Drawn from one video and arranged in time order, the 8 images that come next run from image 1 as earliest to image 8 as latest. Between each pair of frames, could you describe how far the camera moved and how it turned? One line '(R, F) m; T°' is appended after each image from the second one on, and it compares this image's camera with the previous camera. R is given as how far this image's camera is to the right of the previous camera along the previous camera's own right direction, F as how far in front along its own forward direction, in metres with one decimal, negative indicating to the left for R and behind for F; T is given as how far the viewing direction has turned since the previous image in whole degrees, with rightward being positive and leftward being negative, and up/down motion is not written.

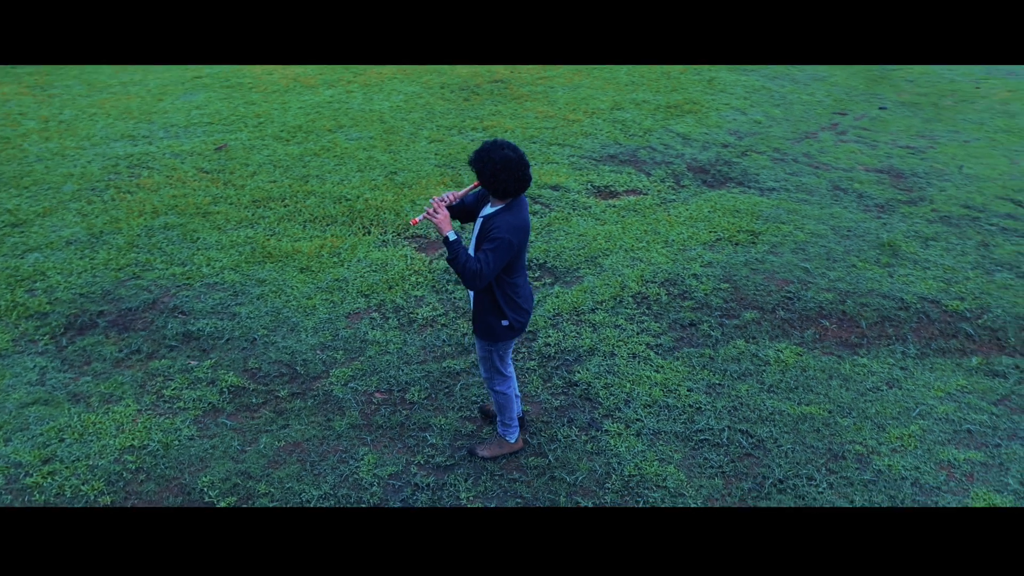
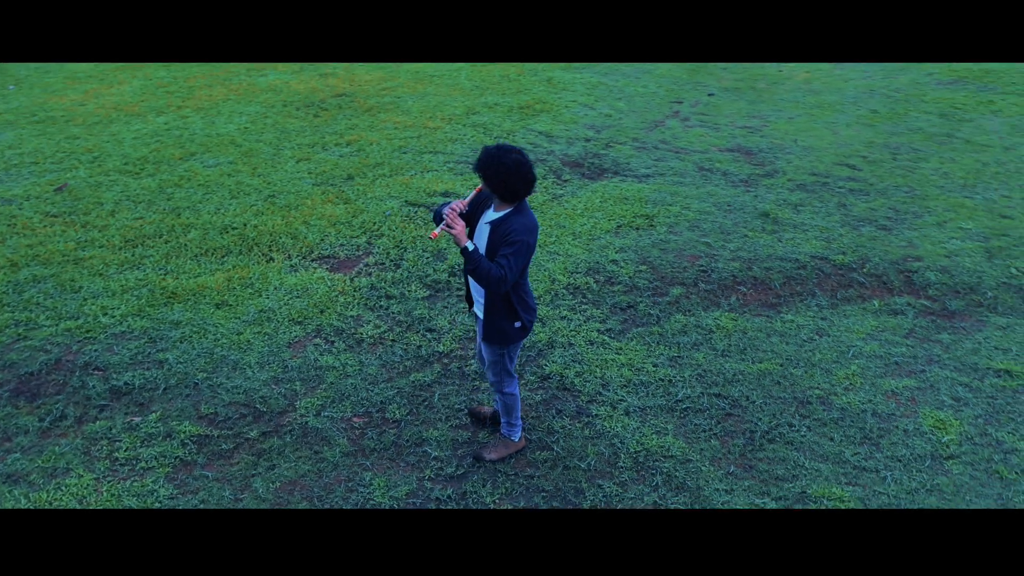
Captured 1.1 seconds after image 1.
(-0.8, 0.0) m; +14°
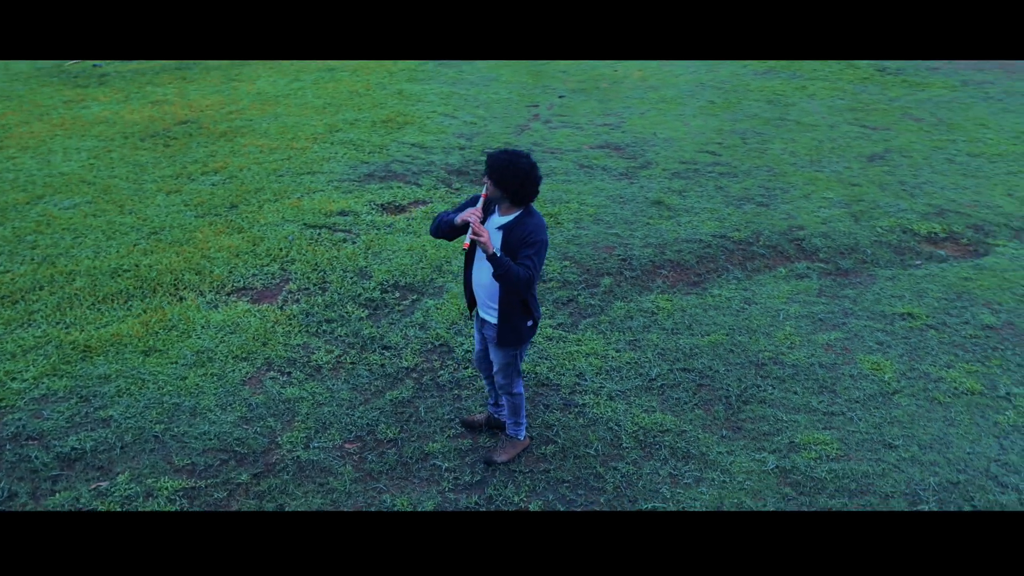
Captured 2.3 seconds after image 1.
(-0.8, 0.0) m; +14°
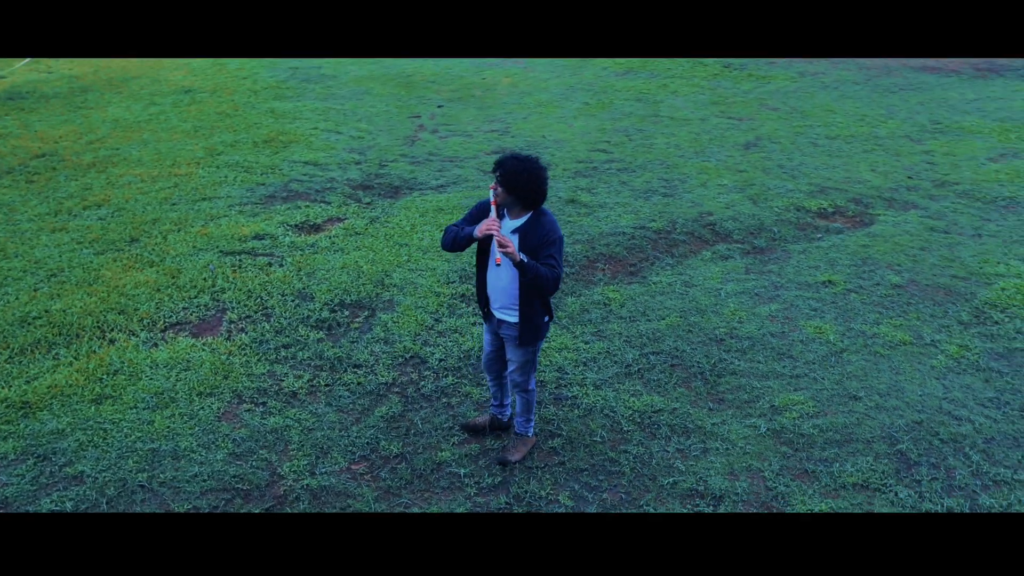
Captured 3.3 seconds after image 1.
(-0.7, 0.0) m; +12°
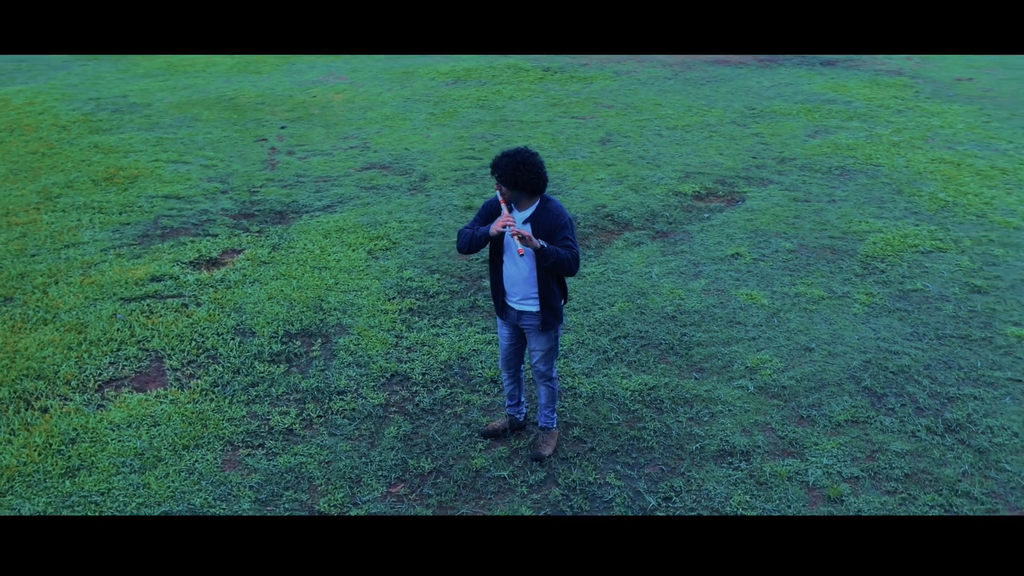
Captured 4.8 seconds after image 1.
(-1.0, +0.1) m; +16°
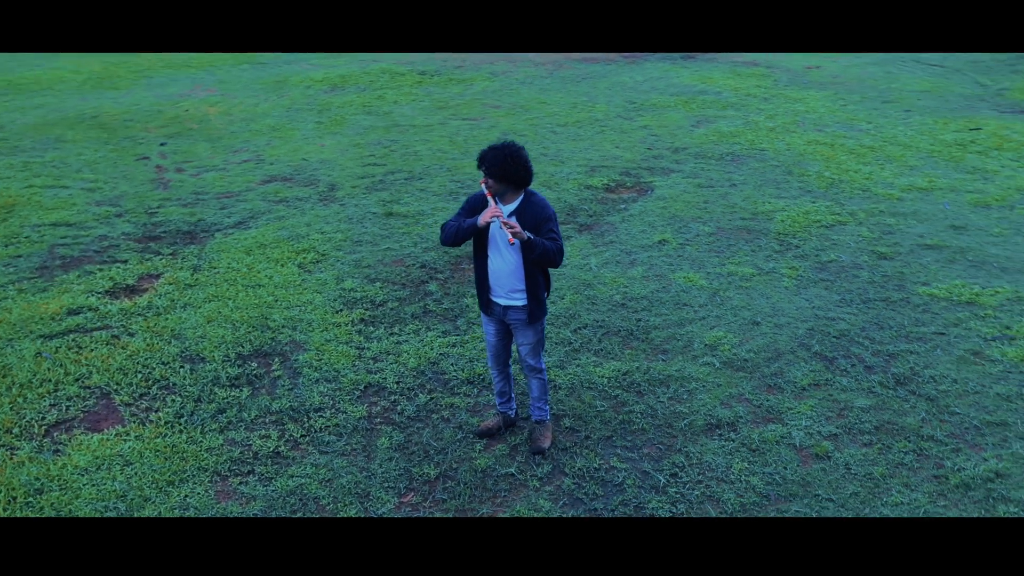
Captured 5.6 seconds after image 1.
(-0.6, 0.0) m; +10°
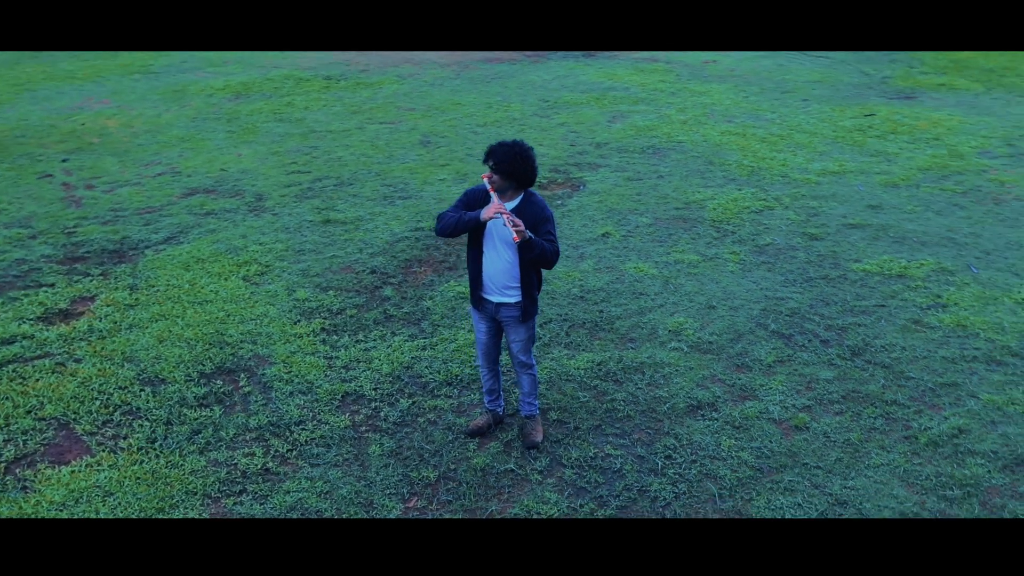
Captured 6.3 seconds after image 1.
(-0.4, 0.0) m; +8°
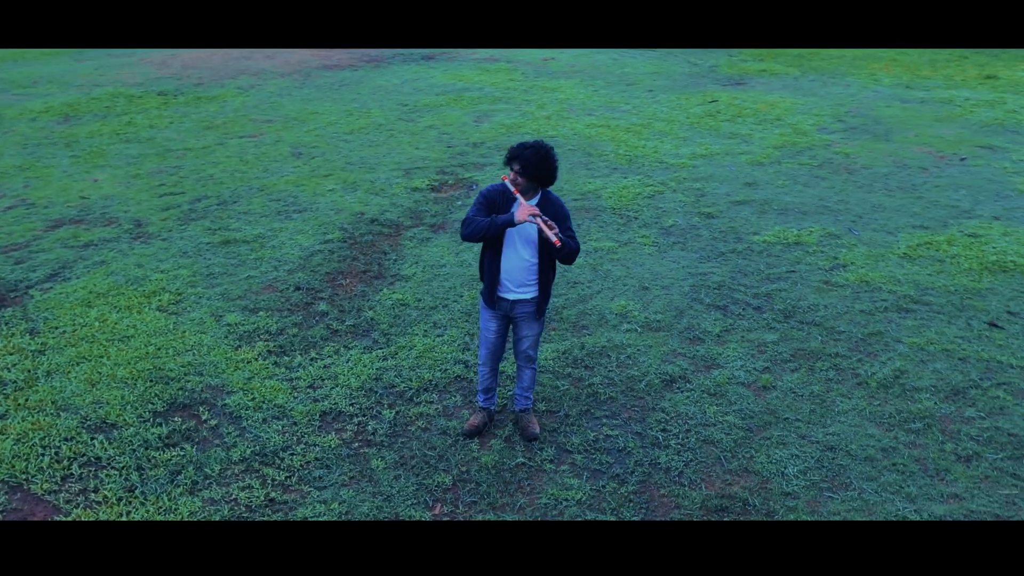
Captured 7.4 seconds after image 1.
(-0.8, 0.0) m; +13°
